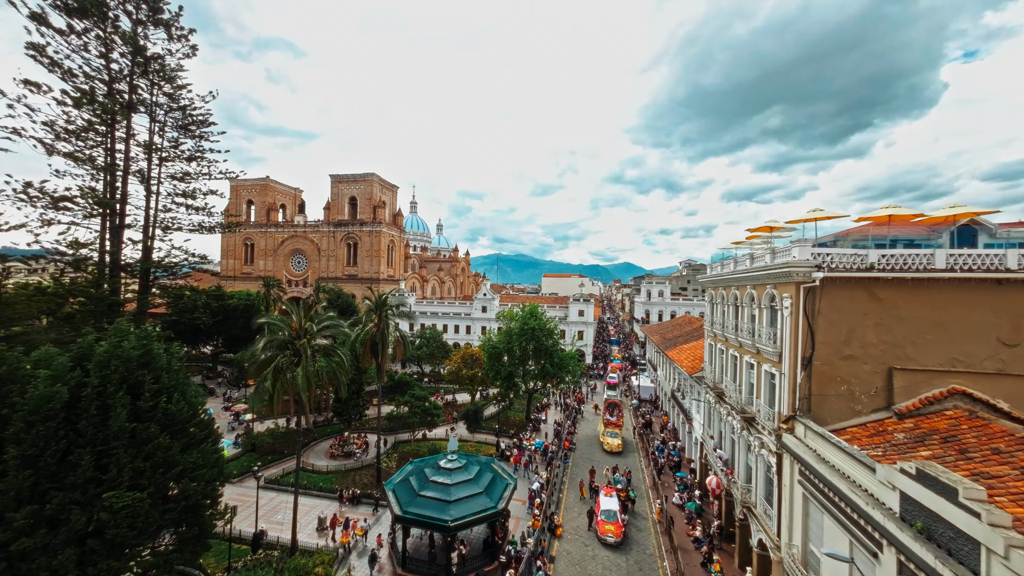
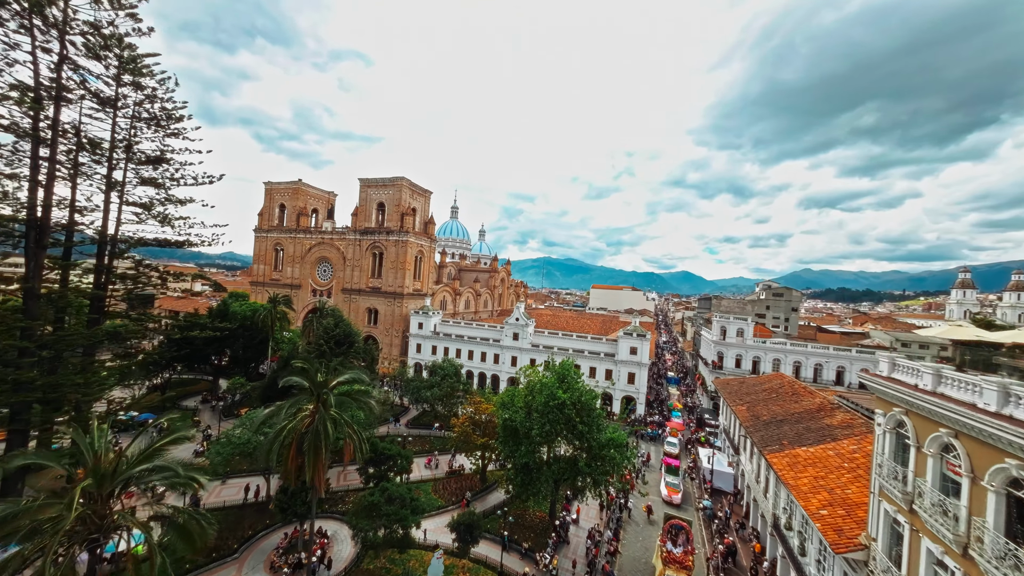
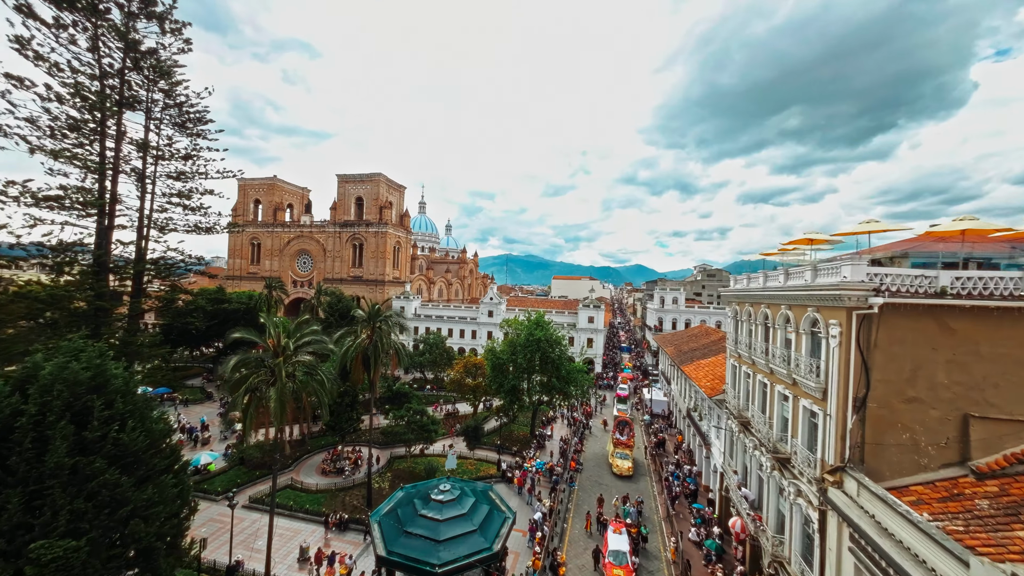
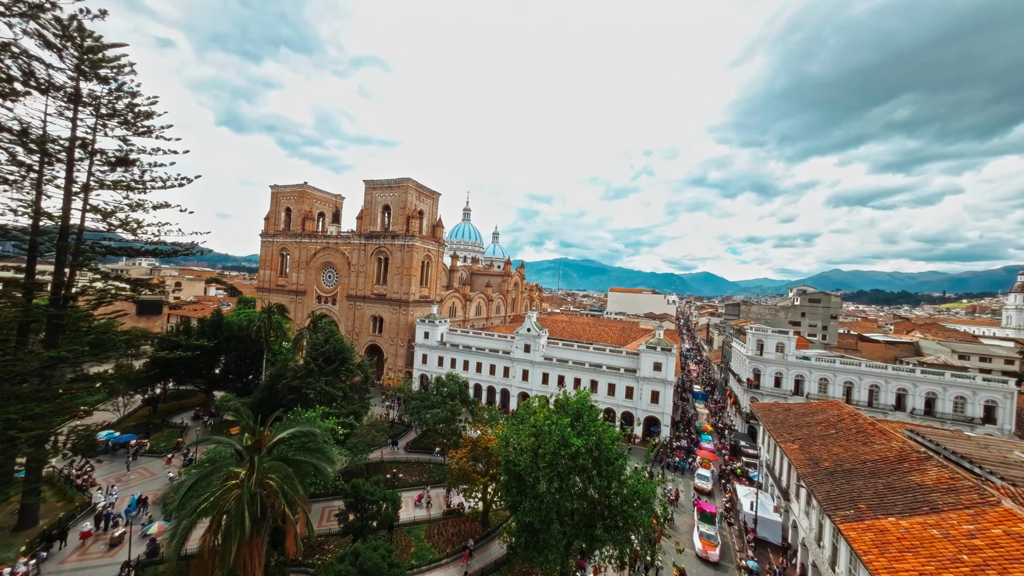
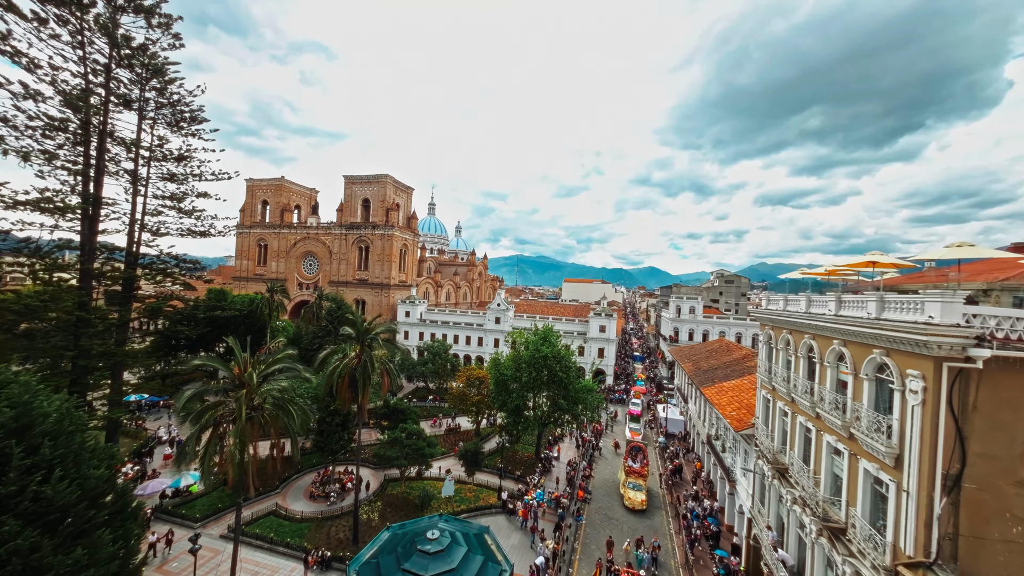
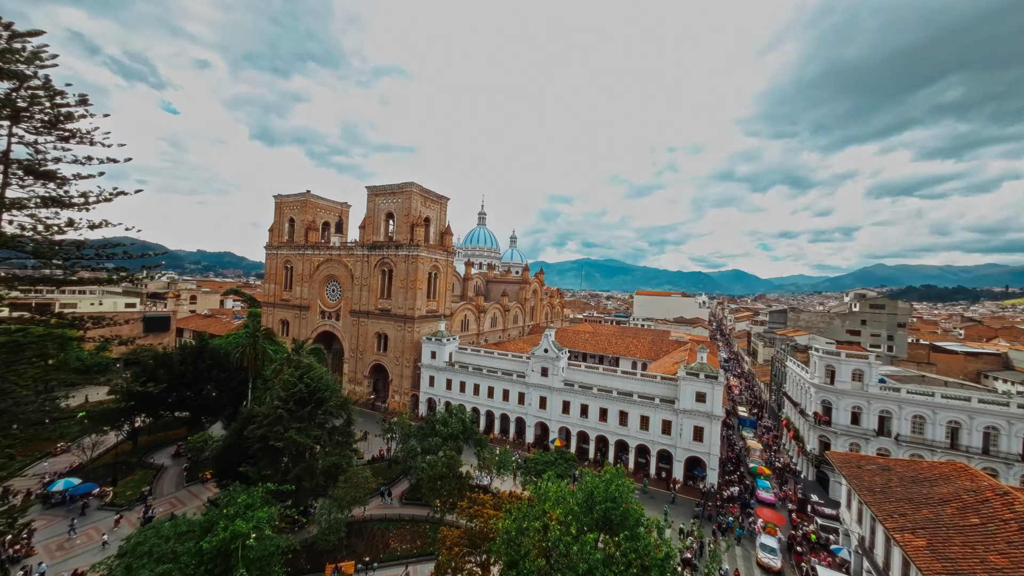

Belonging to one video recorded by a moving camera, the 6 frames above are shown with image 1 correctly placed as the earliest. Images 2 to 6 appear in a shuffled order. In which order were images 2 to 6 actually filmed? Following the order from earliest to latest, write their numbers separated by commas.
3, 5, 2, 4, 6
